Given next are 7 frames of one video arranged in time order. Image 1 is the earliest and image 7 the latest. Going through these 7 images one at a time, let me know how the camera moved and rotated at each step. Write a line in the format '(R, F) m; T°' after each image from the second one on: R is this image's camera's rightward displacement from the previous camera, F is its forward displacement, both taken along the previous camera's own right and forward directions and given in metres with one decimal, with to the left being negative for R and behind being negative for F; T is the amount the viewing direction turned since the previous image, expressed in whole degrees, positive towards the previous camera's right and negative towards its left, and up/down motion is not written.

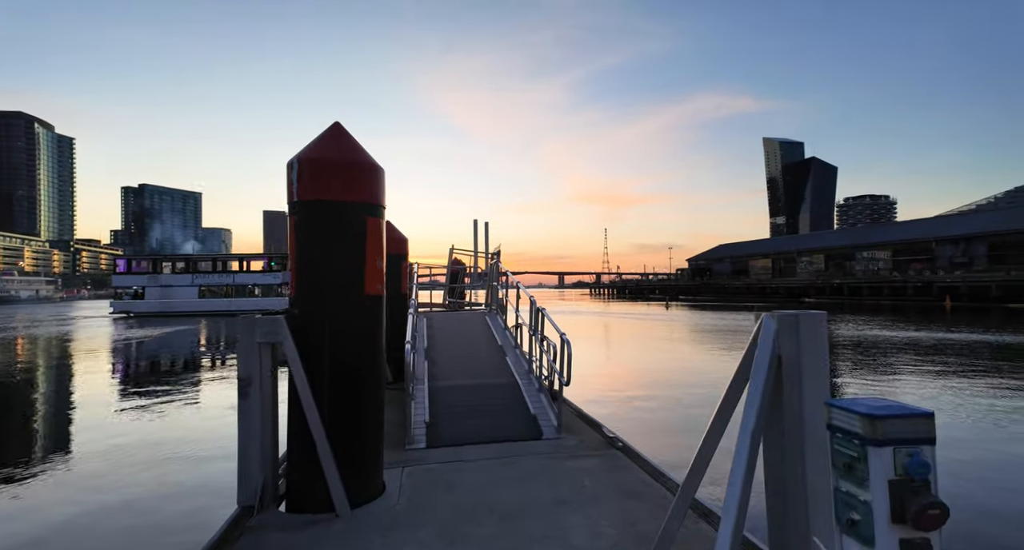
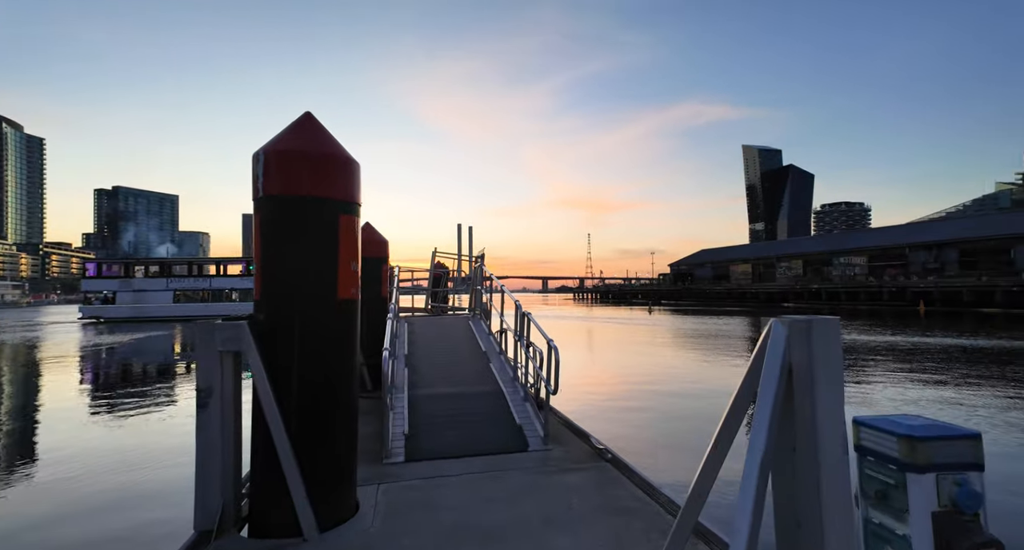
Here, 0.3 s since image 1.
(0.0, +0.2) m; +2°
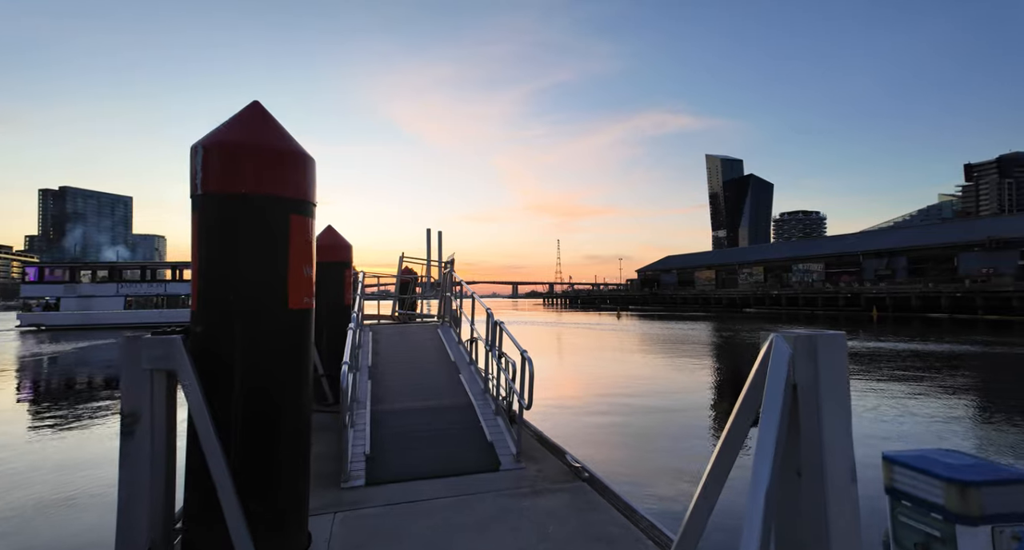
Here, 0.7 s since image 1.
(0.0, +0.2) m; +3°
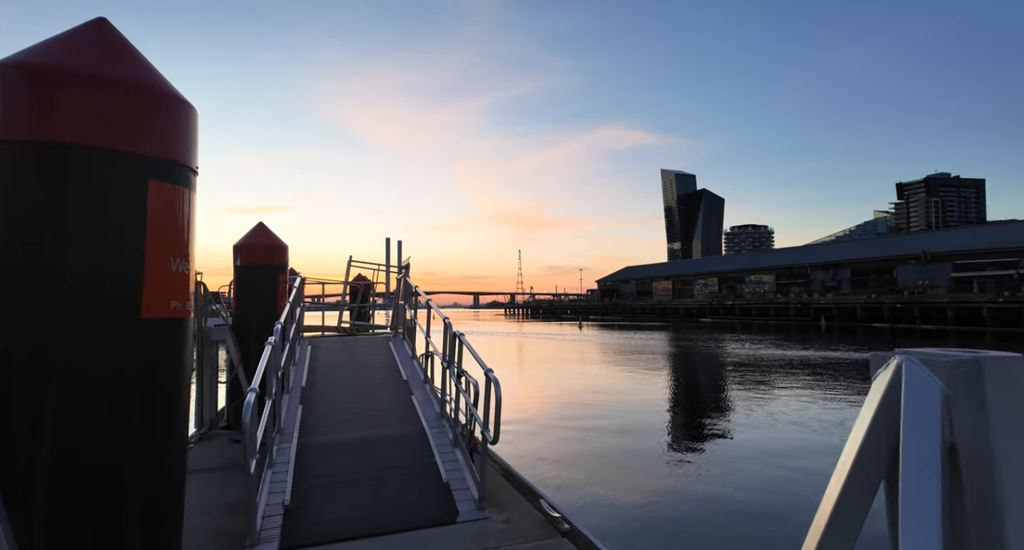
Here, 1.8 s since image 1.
(0.0, +0.7) m; +4°
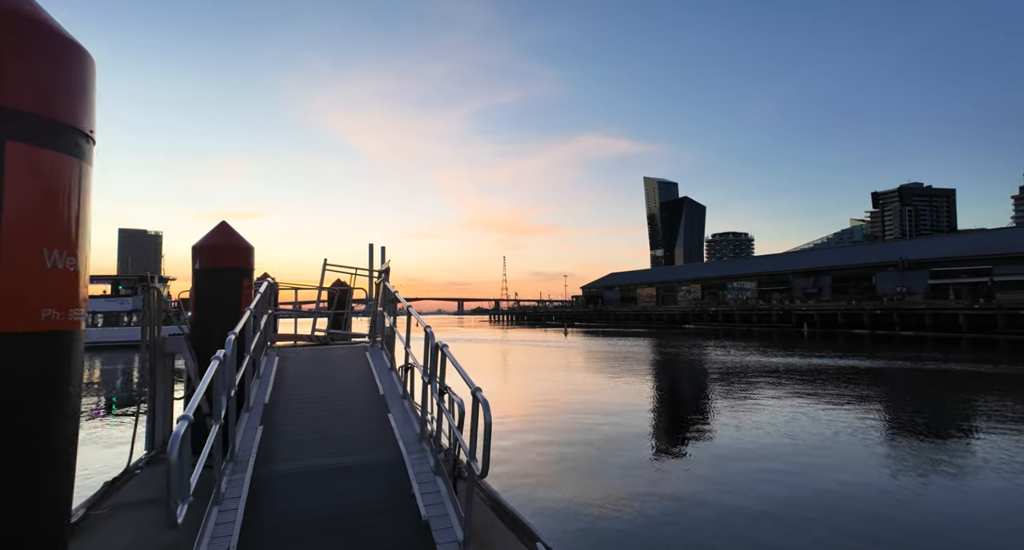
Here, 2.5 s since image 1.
(0.0, +0.4) m; +2°
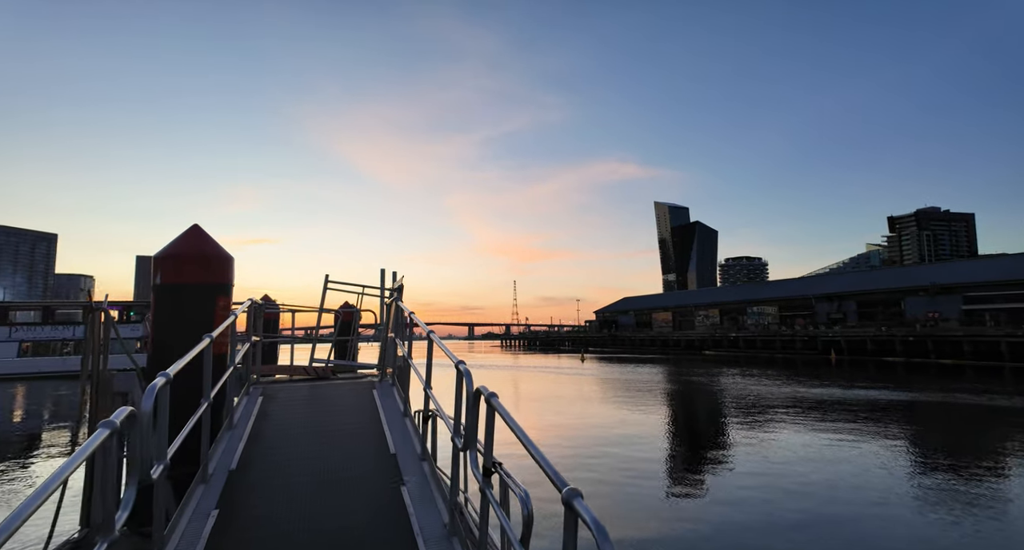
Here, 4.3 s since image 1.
(-0.3, +1.2) m; -1°
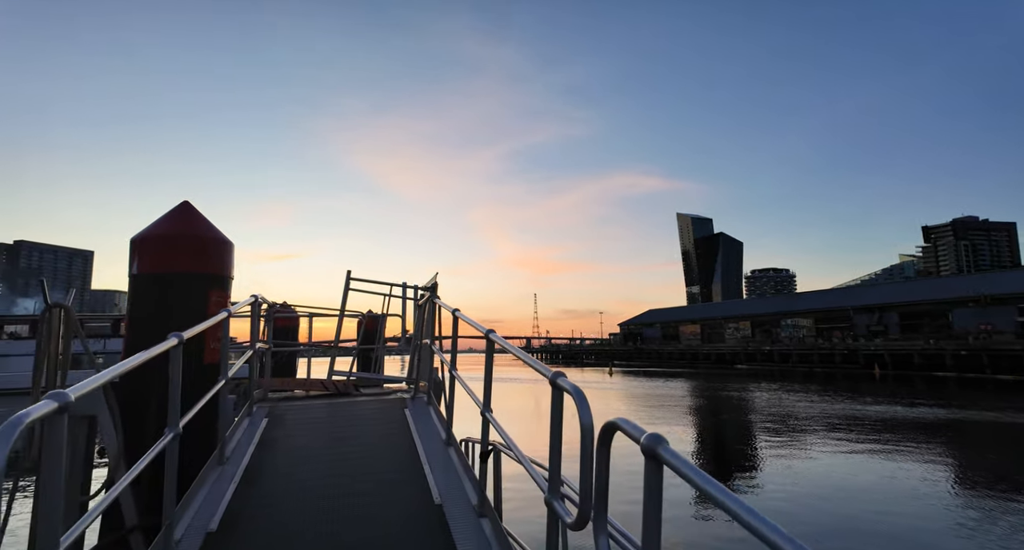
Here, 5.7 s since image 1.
(-0.3, +0.9) m; -2°
